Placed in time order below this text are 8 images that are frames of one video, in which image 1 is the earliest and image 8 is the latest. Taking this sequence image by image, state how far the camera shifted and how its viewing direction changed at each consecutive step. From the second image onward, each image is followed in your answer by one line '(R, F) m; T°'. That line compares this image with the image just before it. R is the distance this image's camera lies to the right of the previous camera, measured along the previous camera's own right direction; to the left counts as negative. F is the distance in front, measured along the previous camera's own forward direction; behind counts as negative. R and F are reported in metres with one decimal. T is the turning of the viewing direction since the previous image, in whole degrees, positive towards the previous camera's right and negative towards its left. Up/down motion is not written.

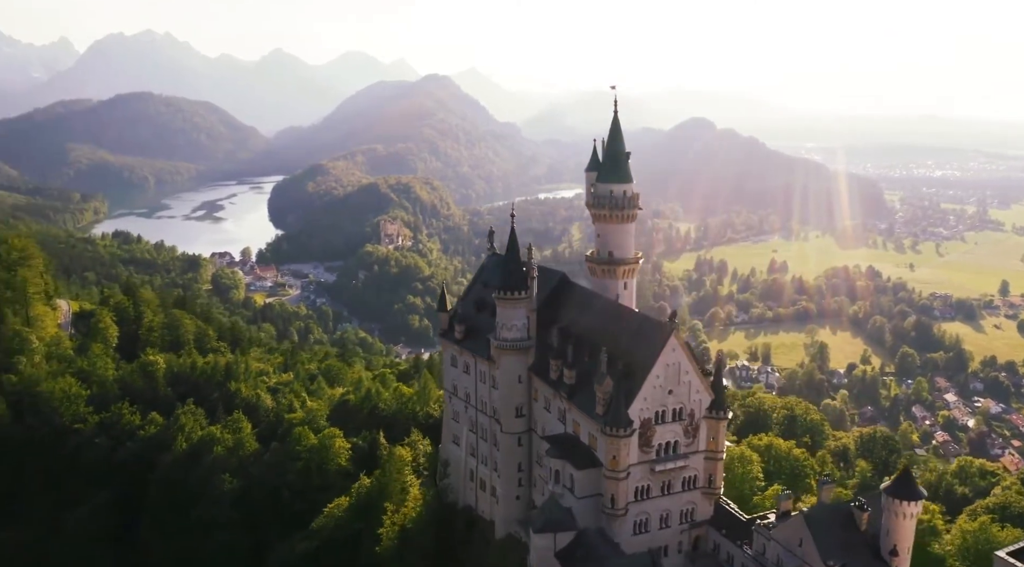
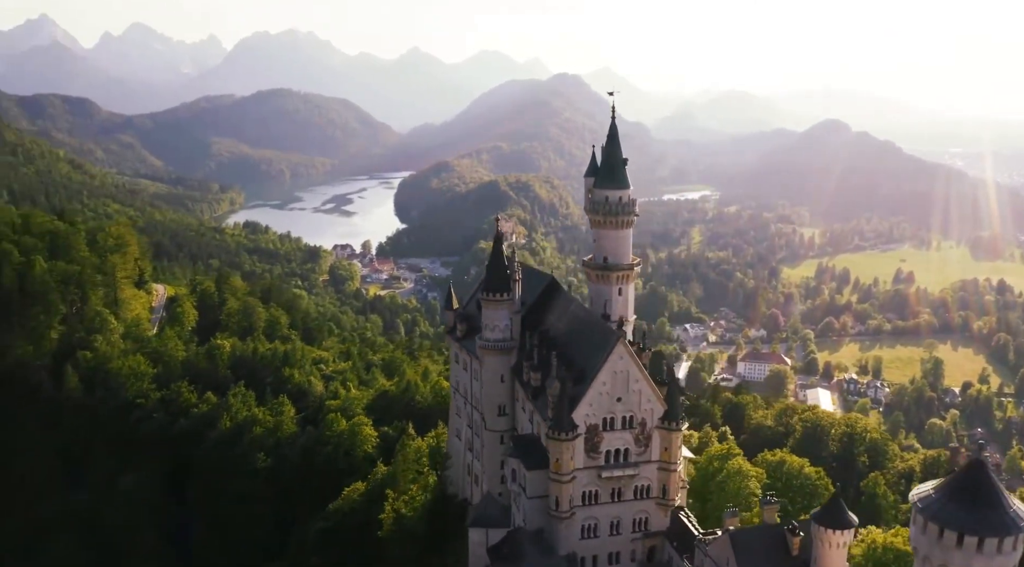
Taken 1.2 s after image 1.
(+6.6, -0.2) m; -8°
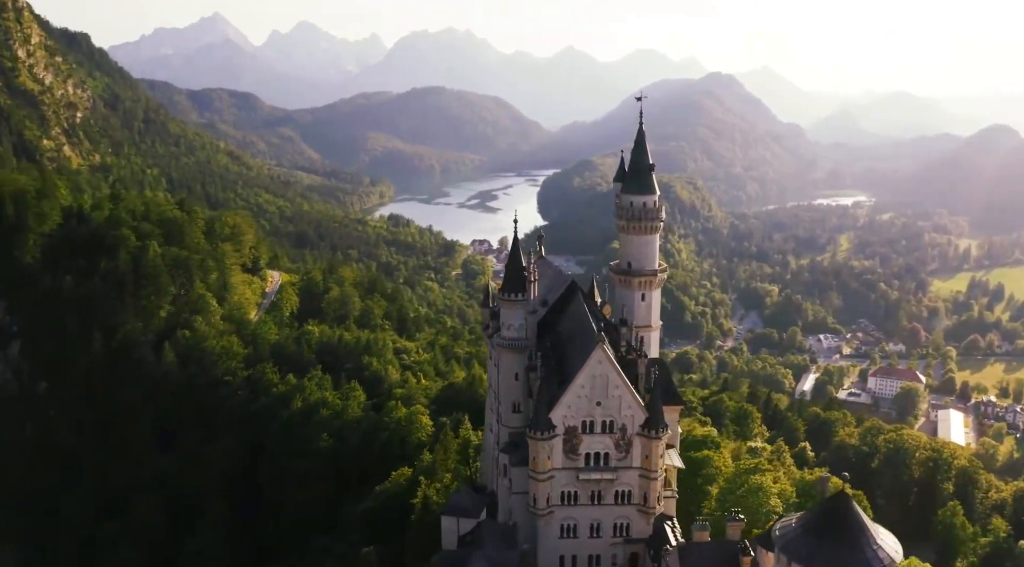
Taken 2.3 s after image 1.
(+6.1, -0.4) m; -9°
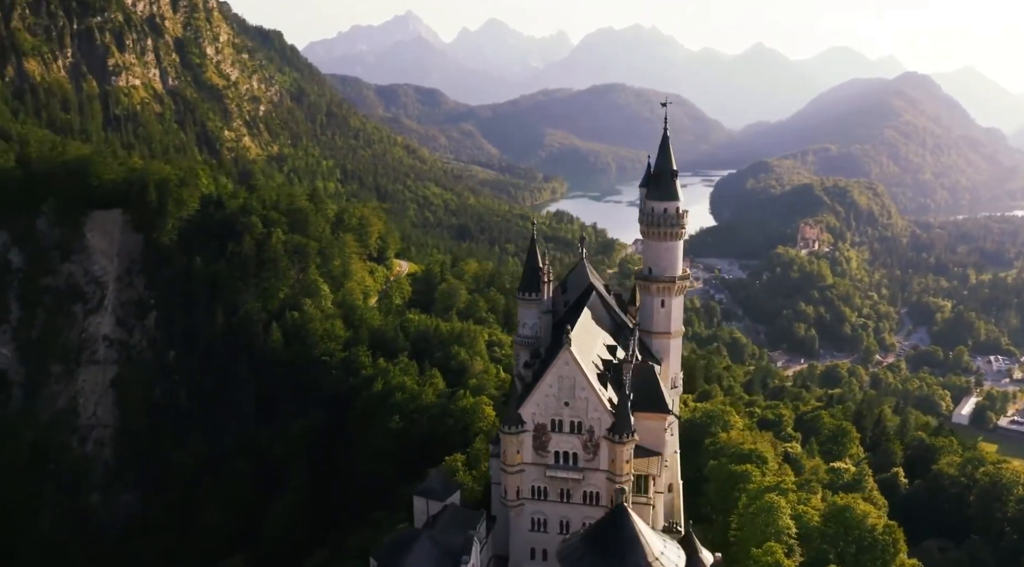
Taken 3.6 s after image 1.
(+7.8, -0.6) m; -11°
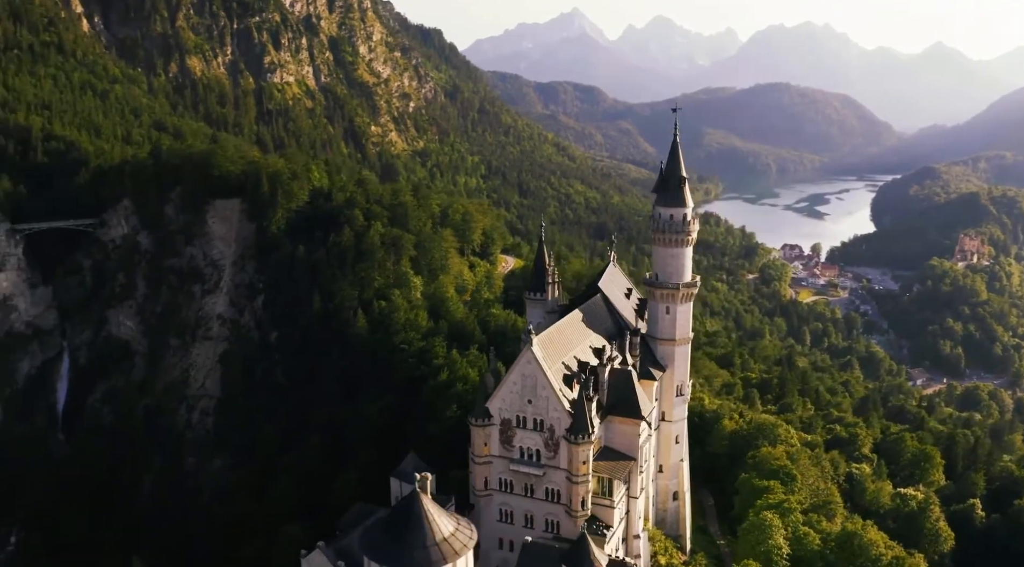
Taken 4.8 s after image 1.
(+7.5, -0.5) m; -10°
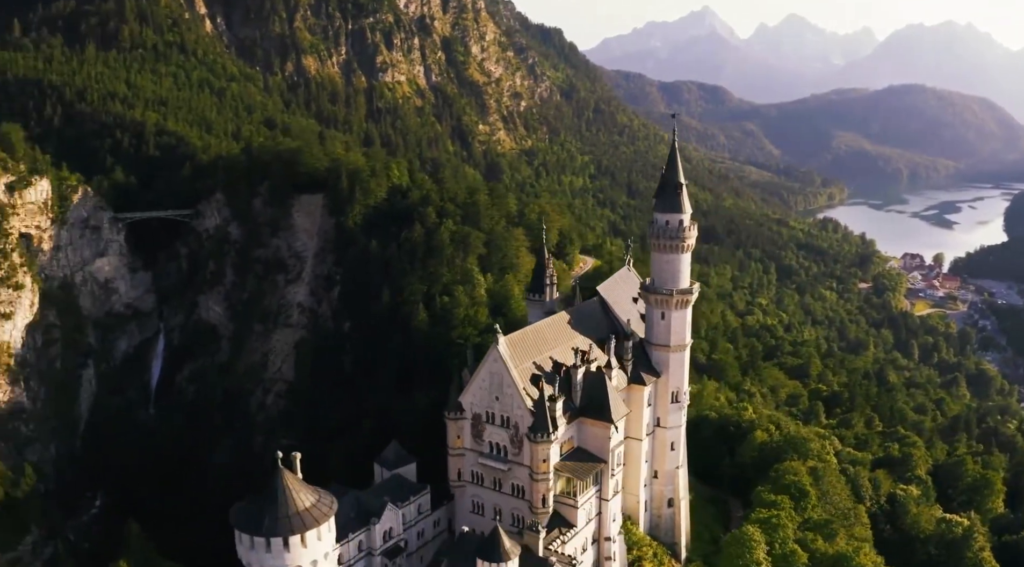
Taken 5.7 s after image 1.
(+6.2, -0.5) m; -8°
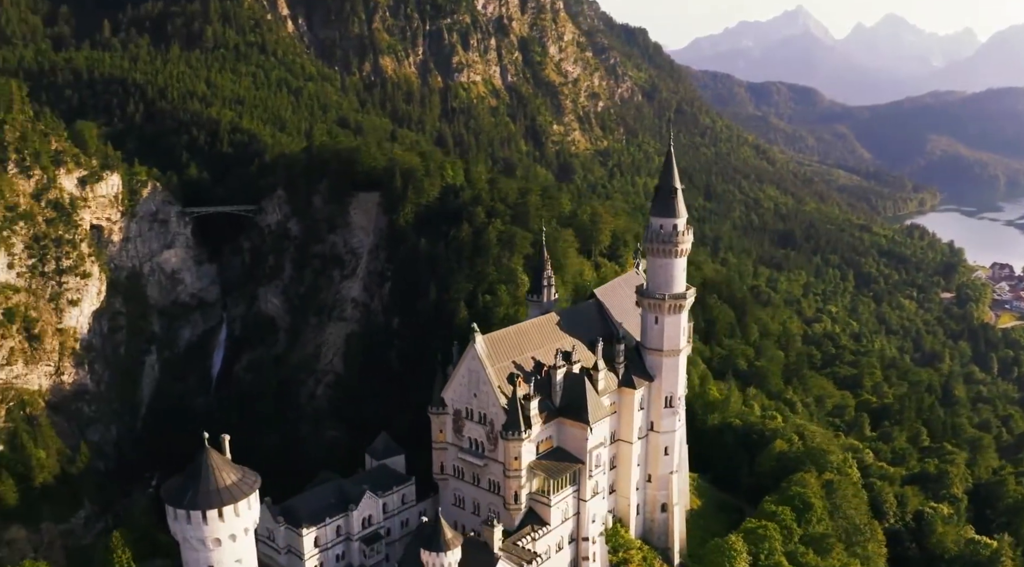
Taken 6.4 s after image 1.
(+4.5, -0.5) m; -5°
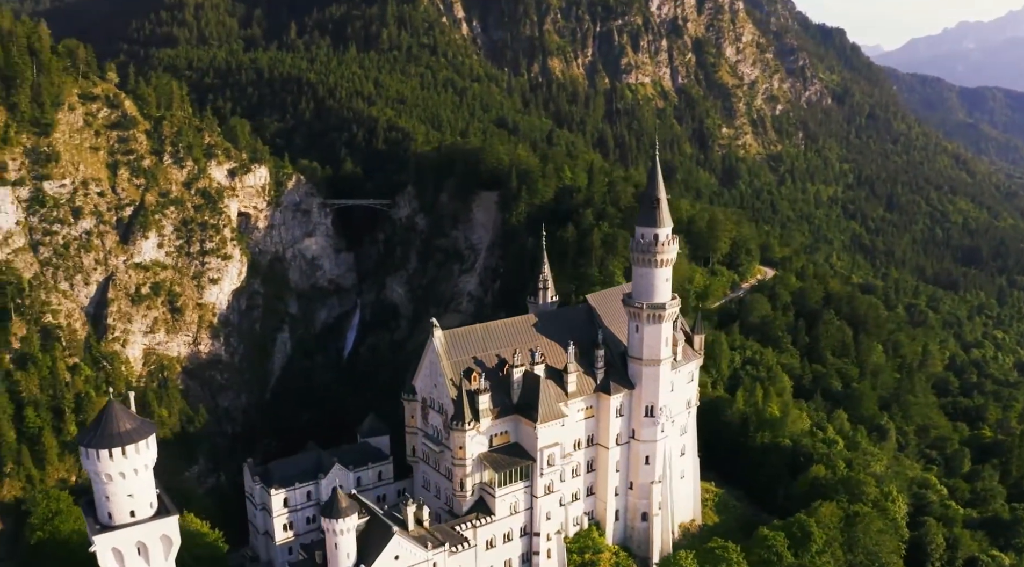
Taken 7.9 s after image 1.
(+10.3, -1.1) m; -12°
